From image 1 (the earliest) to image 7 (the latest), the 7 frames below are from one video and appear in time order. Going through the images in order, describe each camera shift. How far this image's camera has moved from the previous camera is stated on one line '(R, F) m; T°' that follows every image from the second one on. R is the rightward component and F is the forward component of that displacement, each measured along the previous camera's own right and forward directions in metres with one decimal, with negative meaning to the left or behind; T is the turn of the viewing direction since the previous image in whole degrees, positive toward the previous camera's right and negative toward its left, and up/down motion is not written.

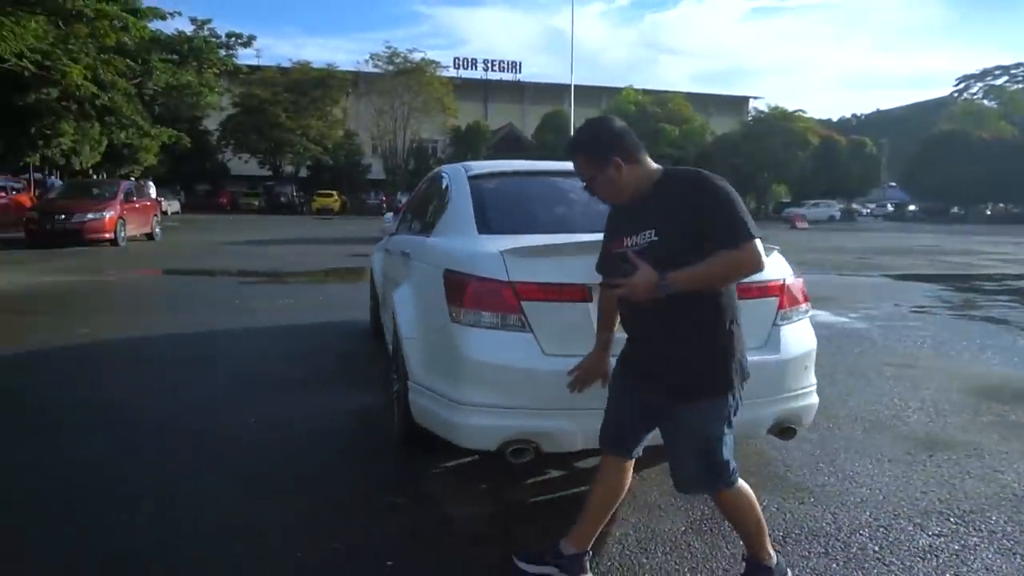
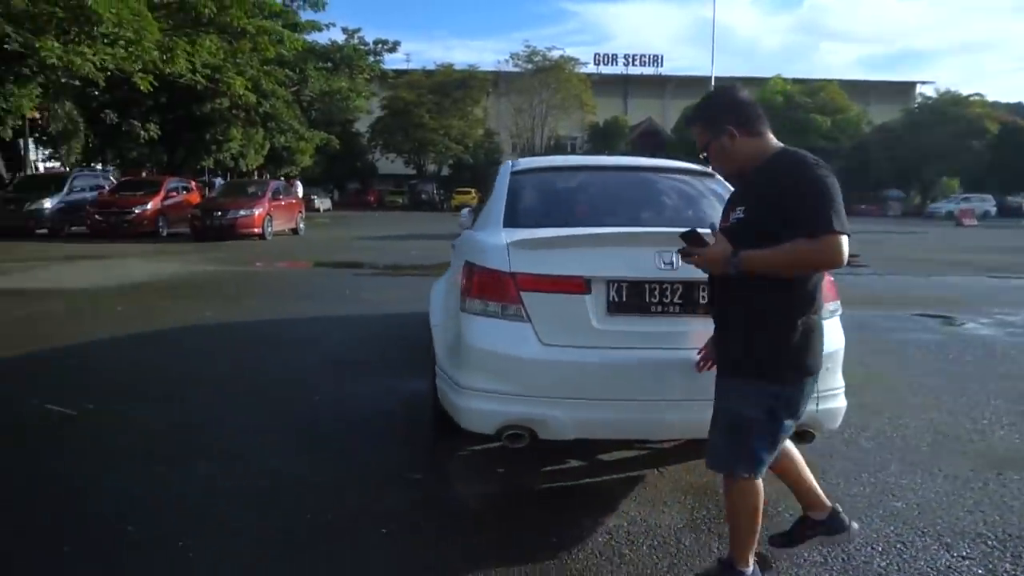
(+0.8, -0.2) m; -13°
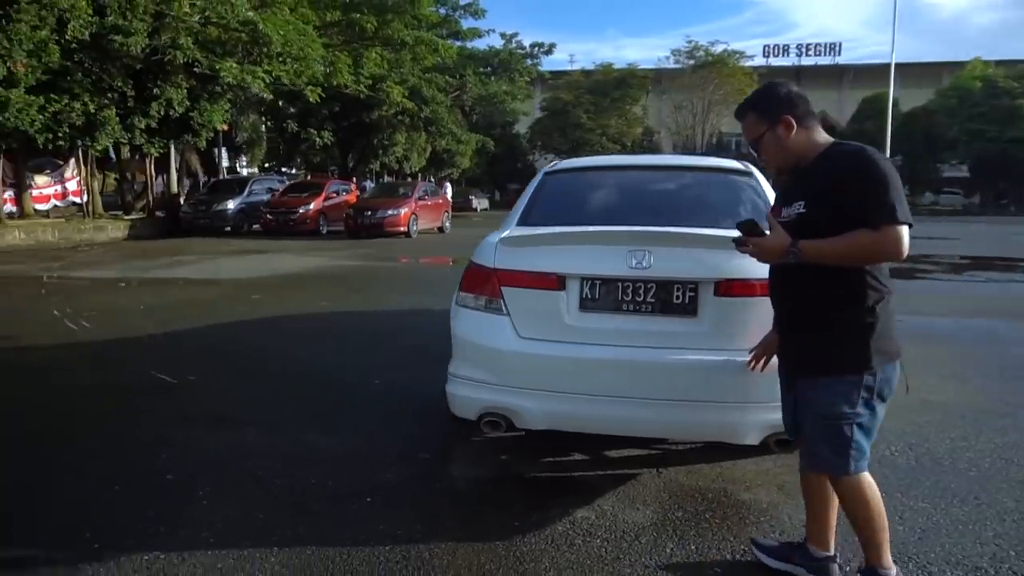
(+1.2, -0.1) m; -16°
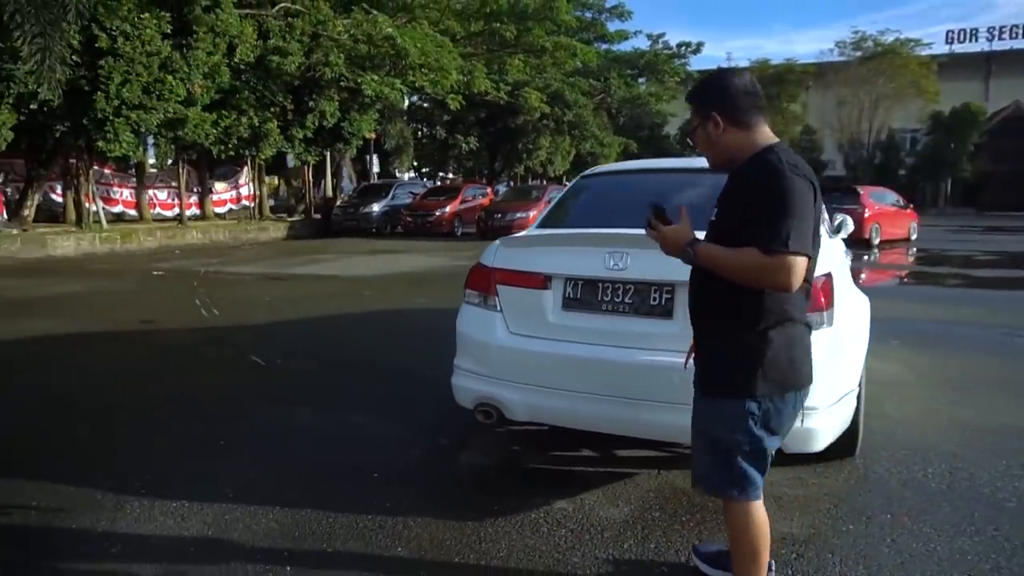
(+1.2, 0.0) m; -15°
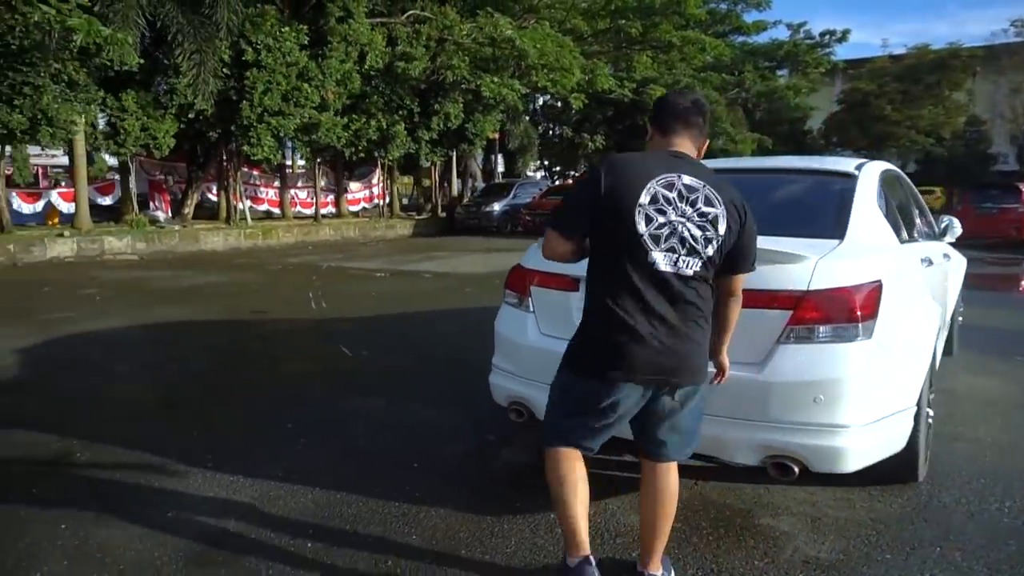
(+0.7, 0.0) m; -12°
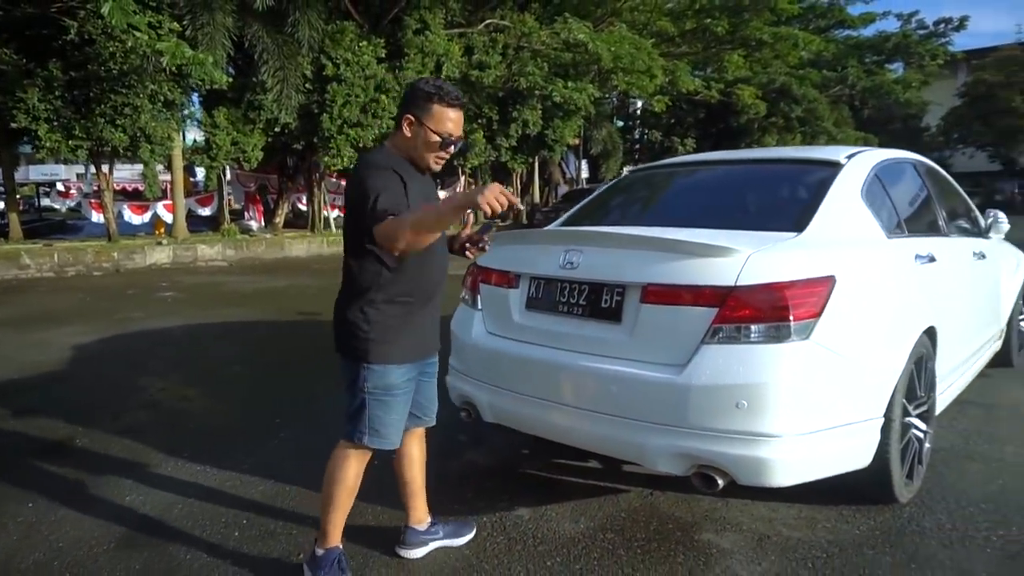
(+1.1, +0.2) m; -11°
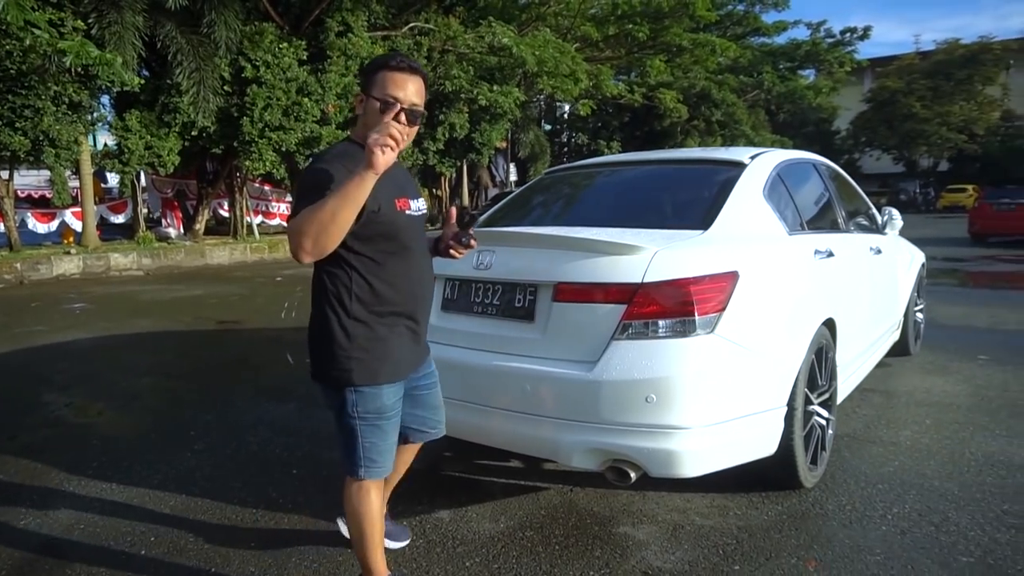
(+0.1, 0.0) m; +4°
